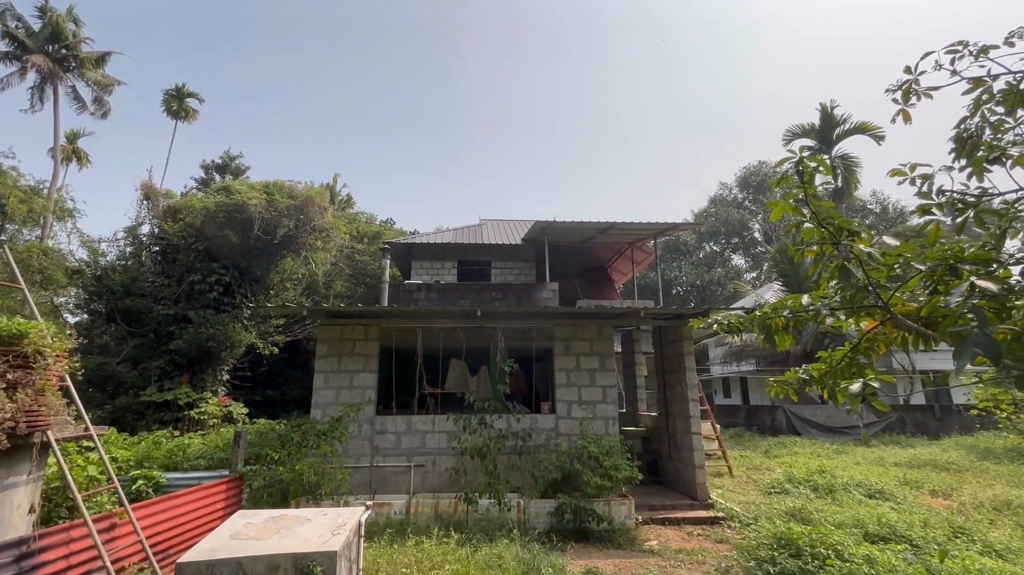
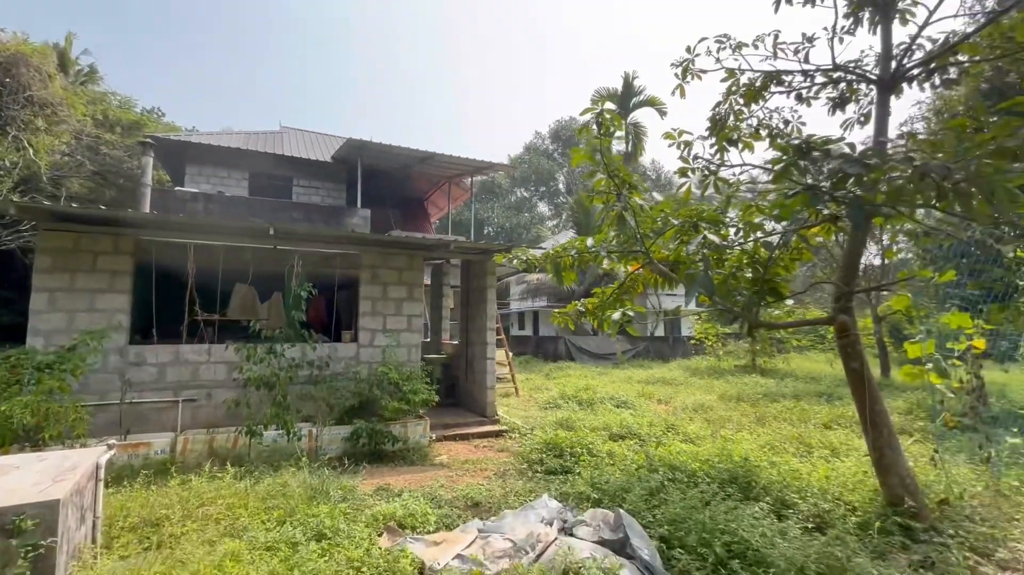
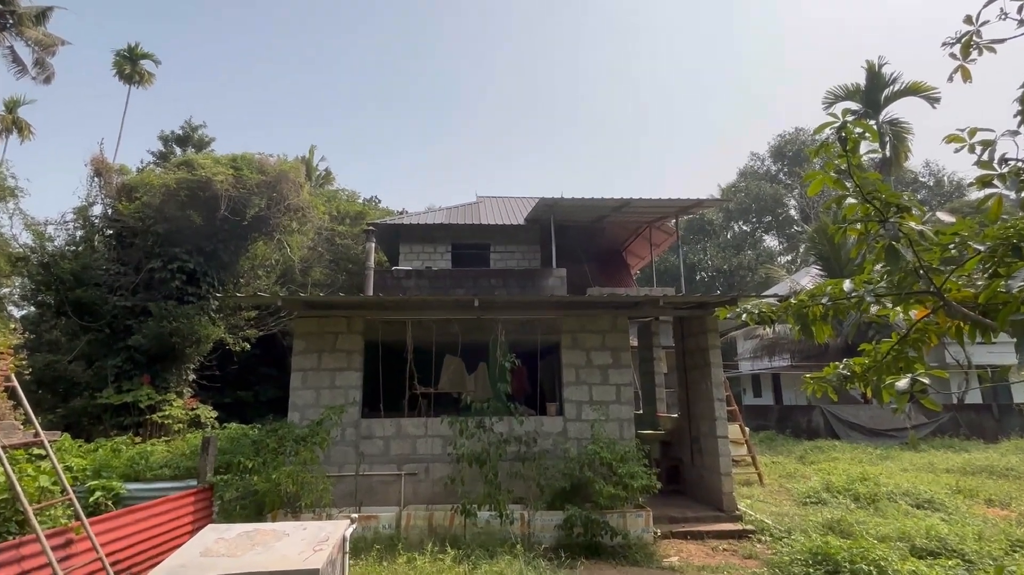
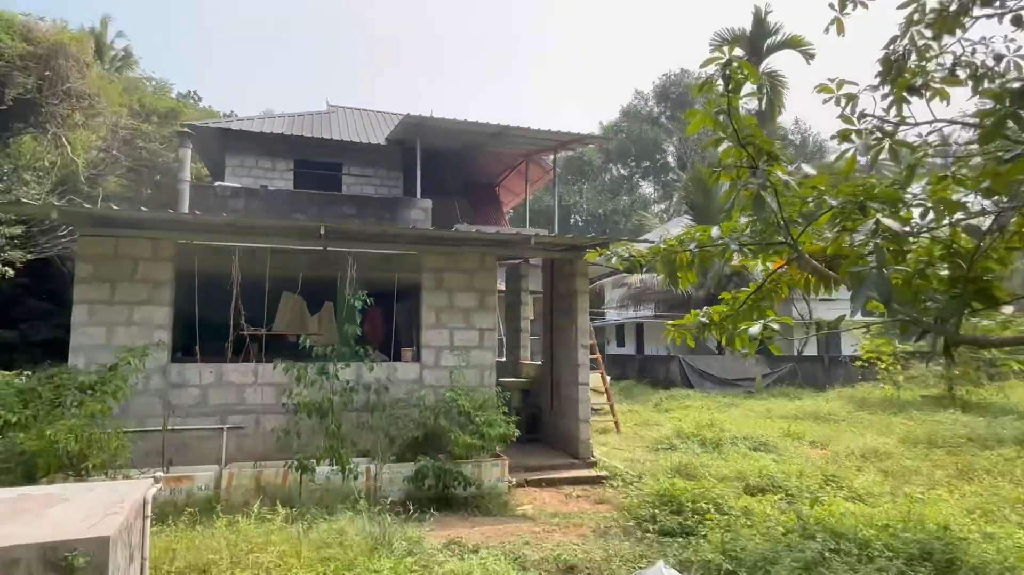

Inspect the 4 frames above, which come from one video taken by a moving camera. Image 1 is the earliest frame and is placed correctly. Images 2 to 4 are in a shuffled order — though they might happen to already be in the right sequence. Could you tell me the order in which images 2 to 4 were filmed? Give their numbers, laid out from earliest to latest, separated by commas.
3, 4, 2
